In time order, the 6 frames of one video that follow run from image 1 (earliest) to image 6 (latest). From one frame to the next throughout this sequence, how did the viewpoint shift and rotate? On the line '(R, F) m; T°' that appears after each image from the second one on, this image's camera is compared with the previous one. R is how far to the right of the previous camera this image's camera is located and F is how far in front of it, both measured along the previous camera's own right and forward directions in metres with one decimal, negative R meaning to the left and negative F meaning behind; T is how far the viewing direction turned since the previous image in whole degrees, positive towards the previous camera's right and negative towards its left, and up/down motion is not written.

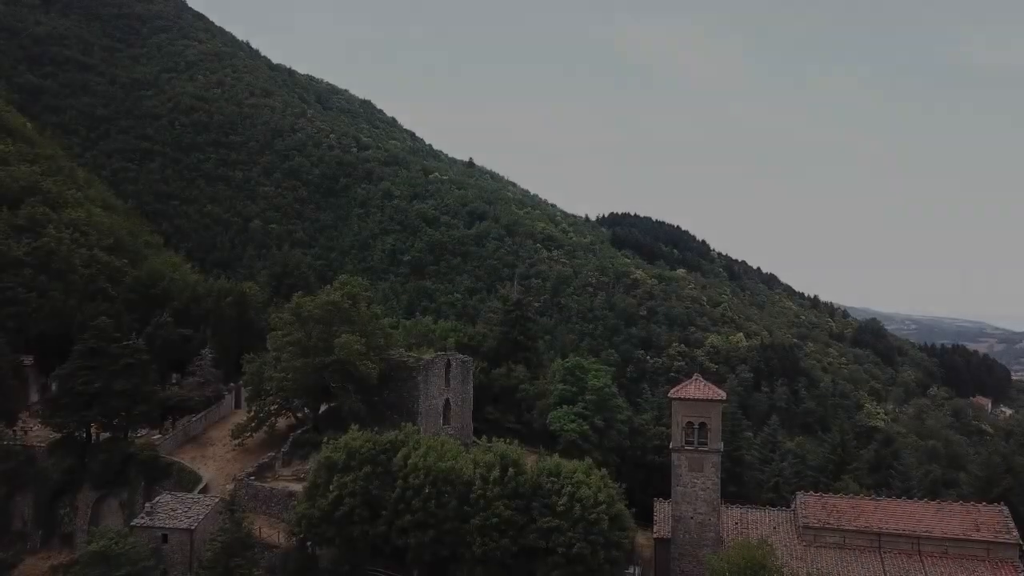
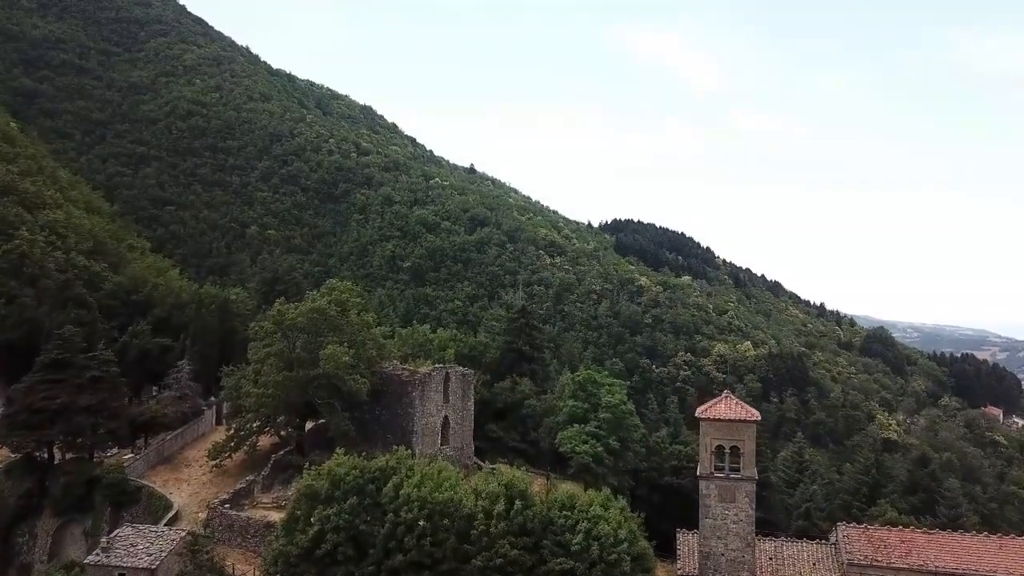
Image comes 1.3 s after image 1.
(-0.1, +1.3) m; 0°
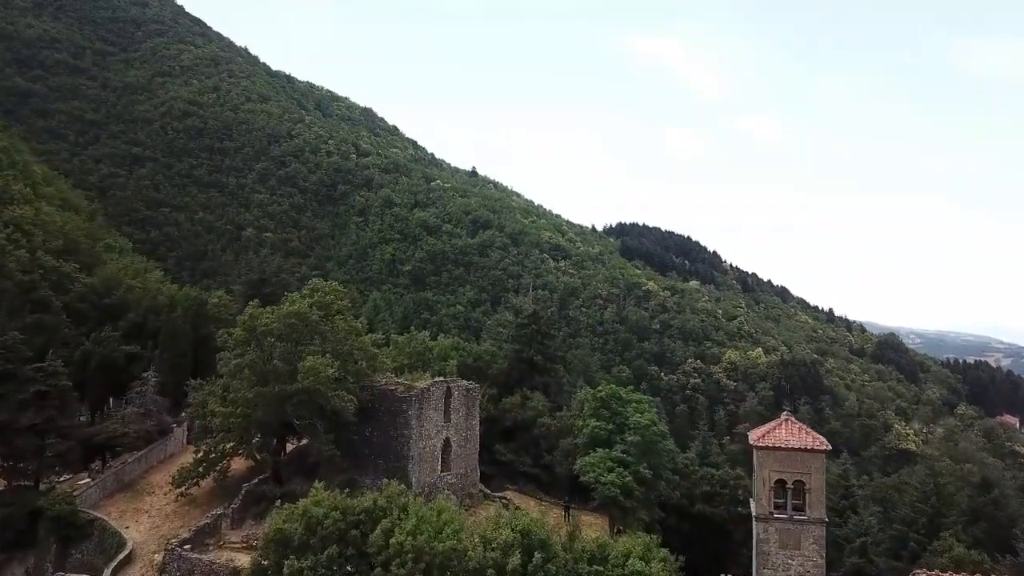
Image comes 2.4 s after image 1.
(-0.2, +1.8) m; 0°
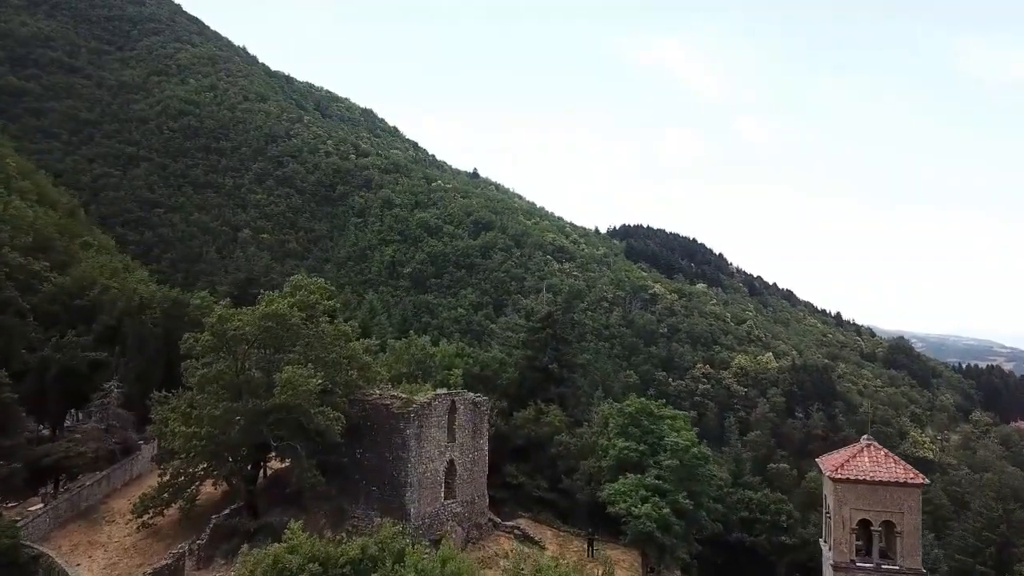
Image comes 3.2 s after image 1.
(-0.2, +1.5) m; 0°
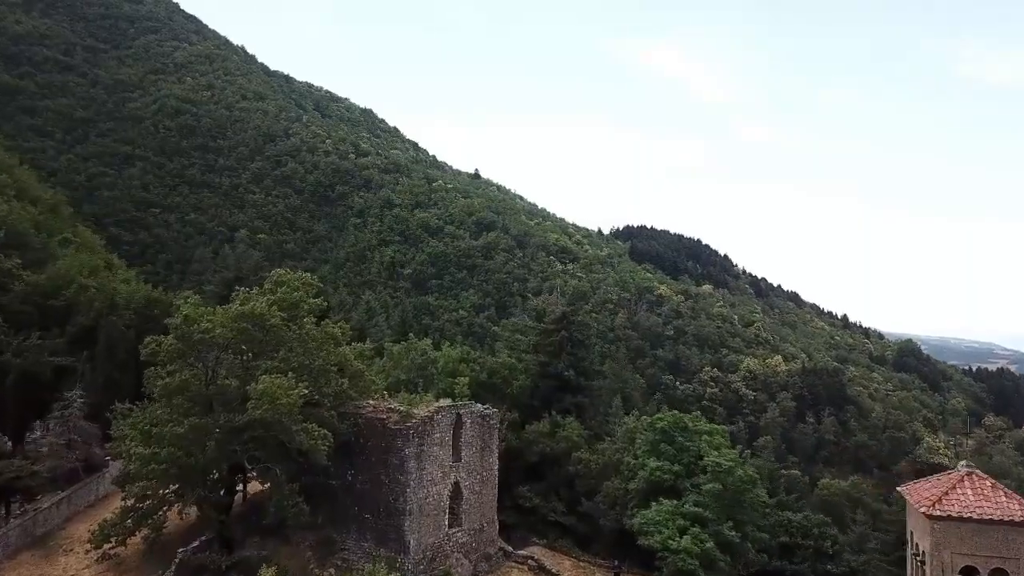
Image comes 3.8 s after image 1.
(-0.2, +1.3) m; 0°
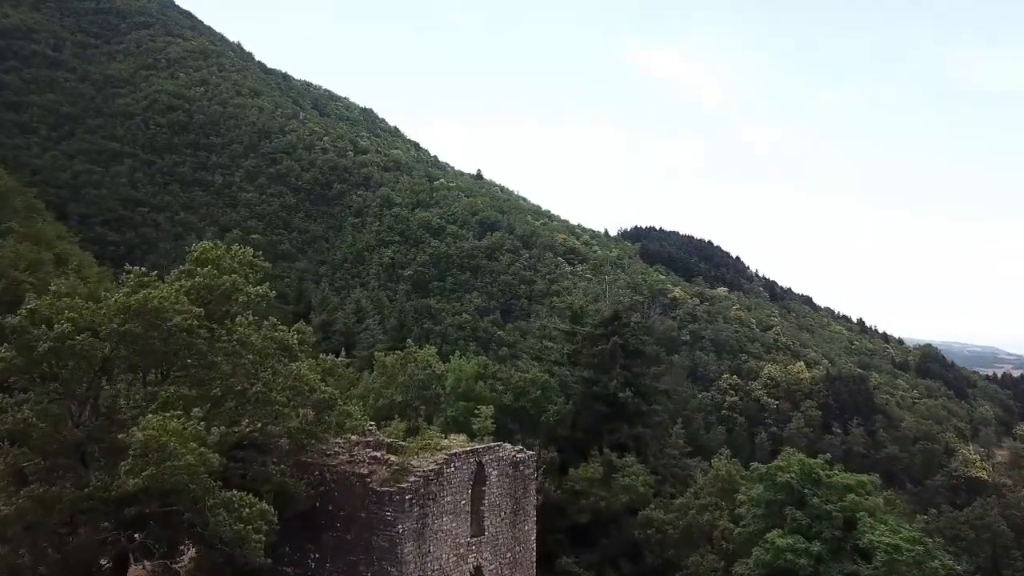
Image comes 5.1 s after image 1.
(-0.4, +2.9) m; 0°
